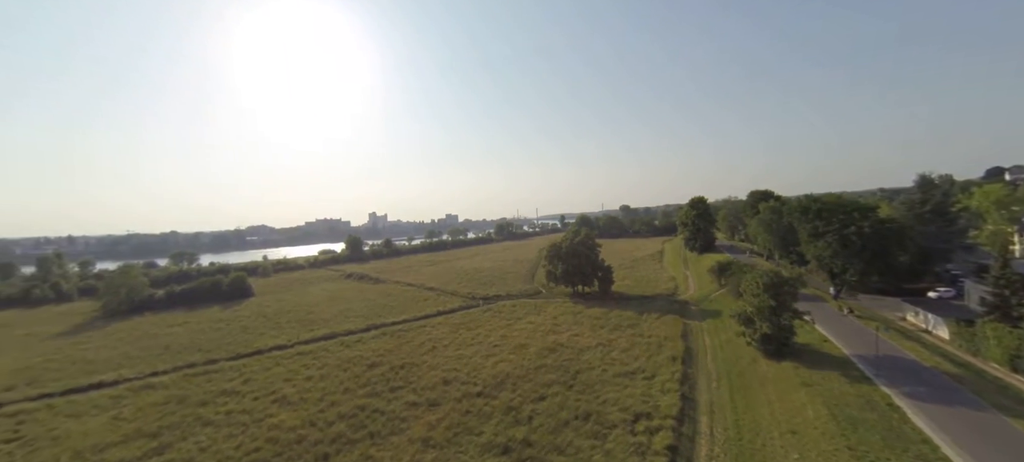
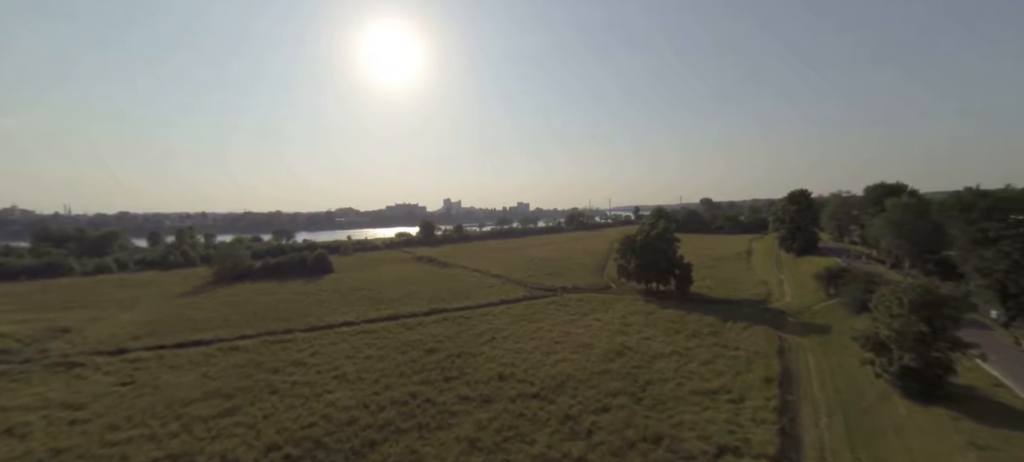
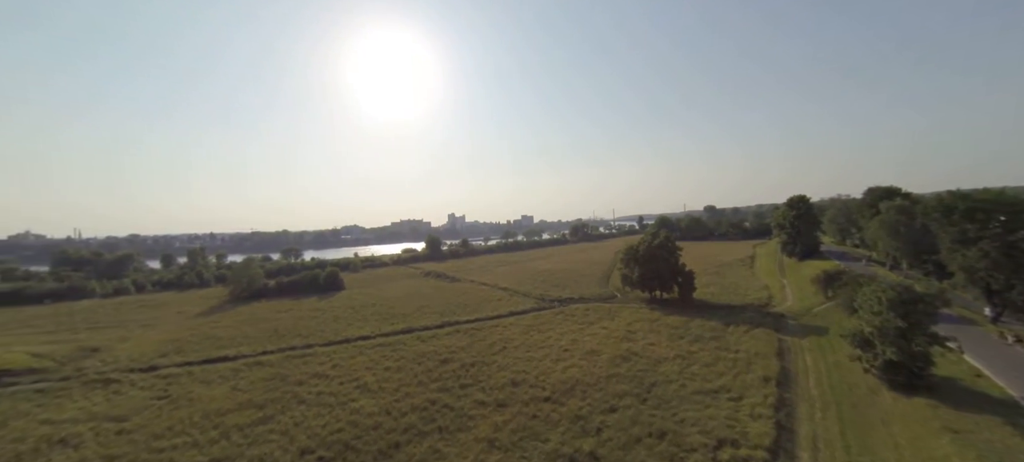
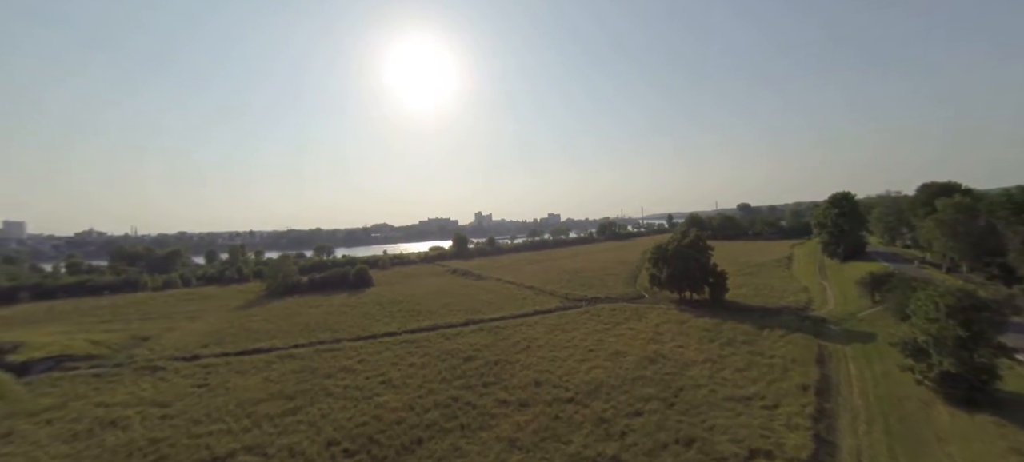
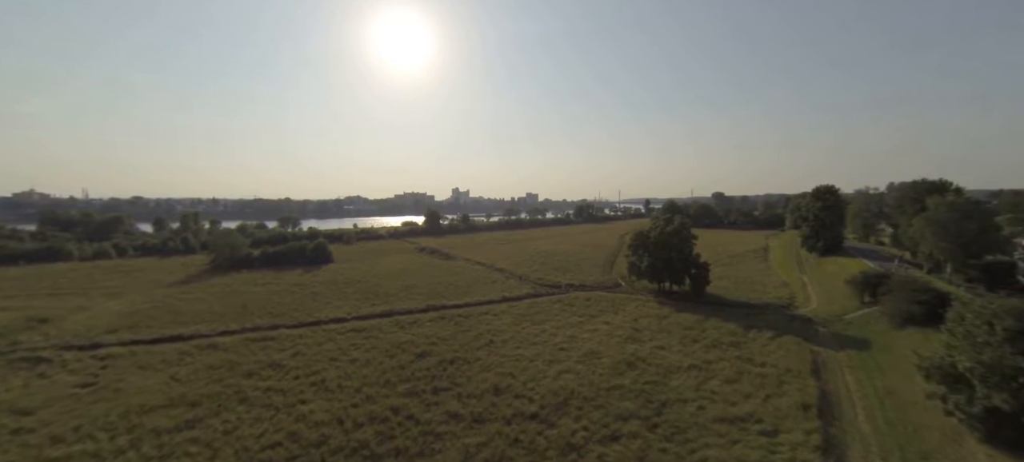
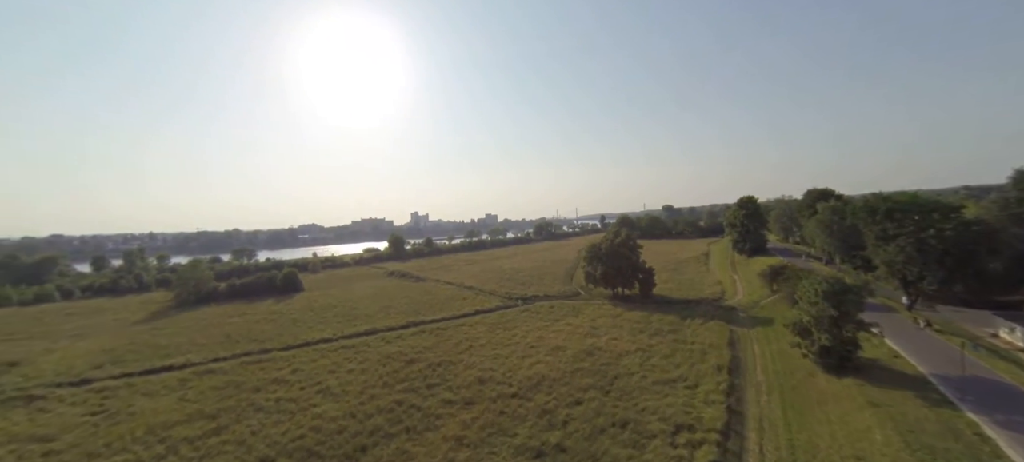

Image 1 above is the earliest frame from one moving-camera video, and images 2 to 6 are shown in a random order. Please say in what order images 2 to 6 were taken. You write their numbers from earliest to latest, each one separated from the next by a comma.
6, 3, 4, 2, 5
